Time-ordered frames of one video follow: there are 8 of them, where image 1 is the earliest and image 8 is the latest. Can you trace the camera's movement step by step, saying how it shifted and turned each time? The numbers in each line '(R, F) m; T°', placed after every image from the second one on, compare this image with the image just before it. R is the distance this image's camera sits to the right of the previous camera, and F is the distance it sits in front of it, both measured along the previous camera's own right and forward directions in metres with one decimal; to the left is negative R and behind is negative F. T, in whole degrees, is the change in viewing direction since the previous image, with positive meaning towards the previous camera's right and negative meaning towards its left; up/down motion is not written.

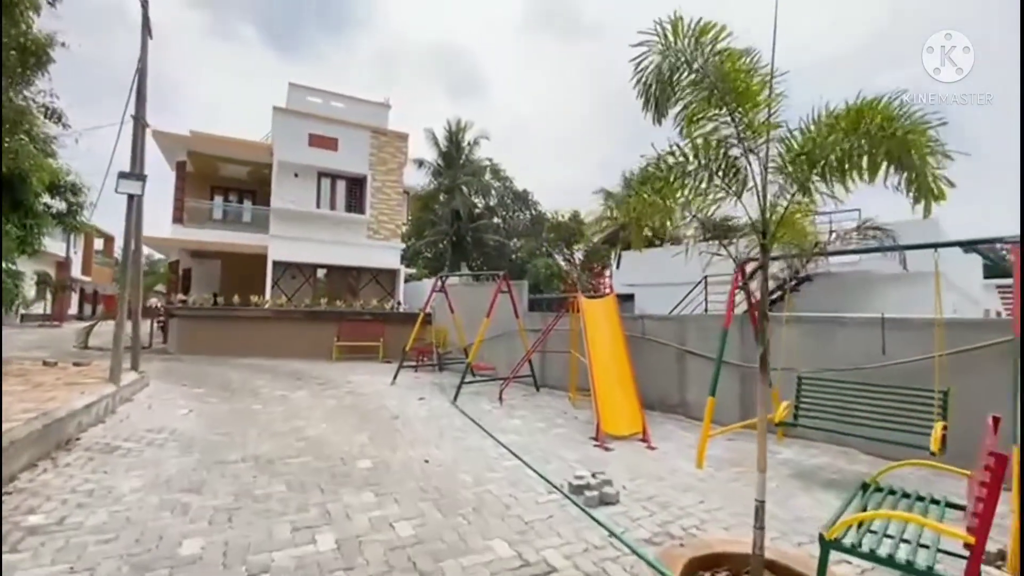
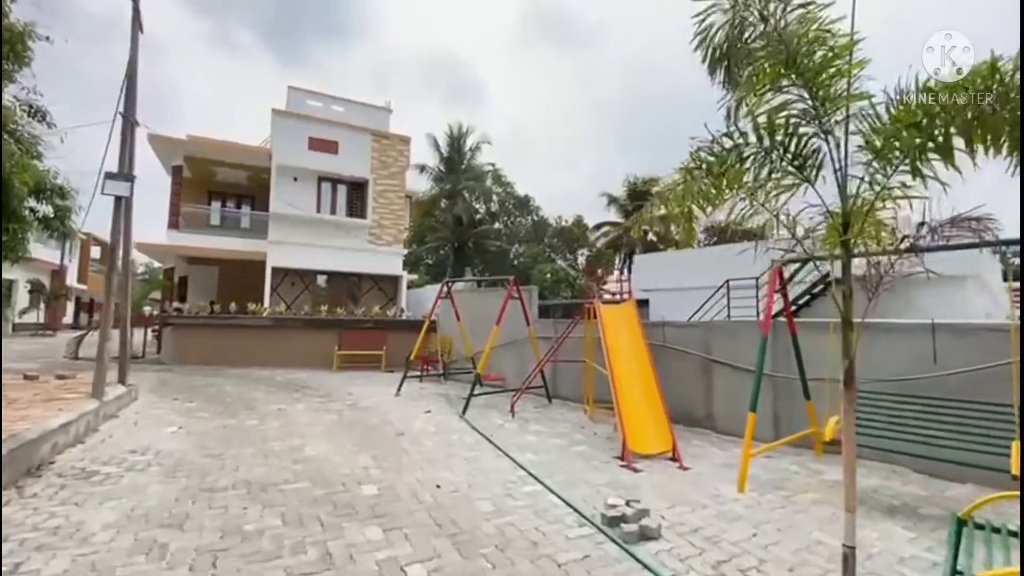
(-0.2, +0.5) m; 0°
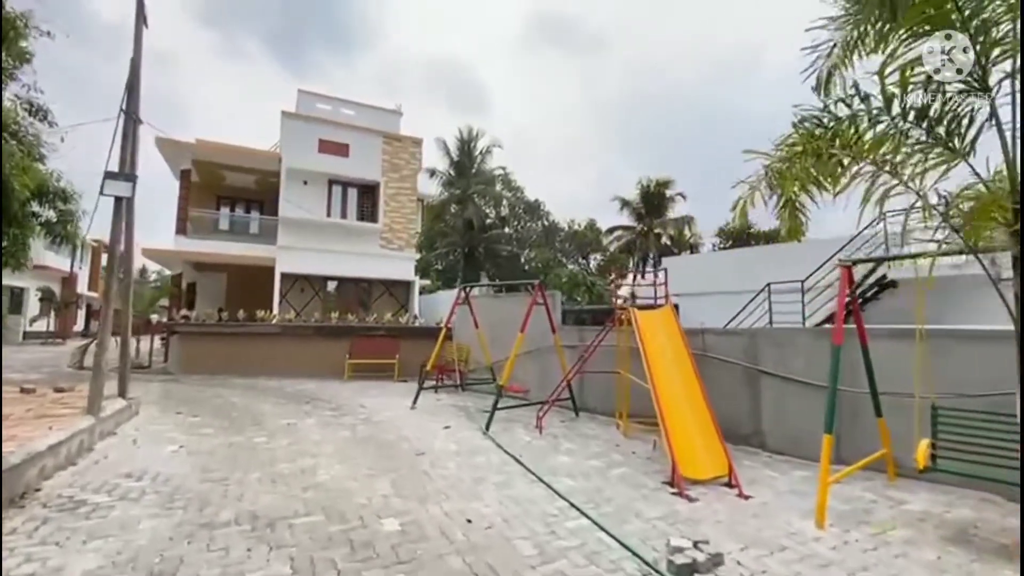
(-0.3, +0.5) m; -1°
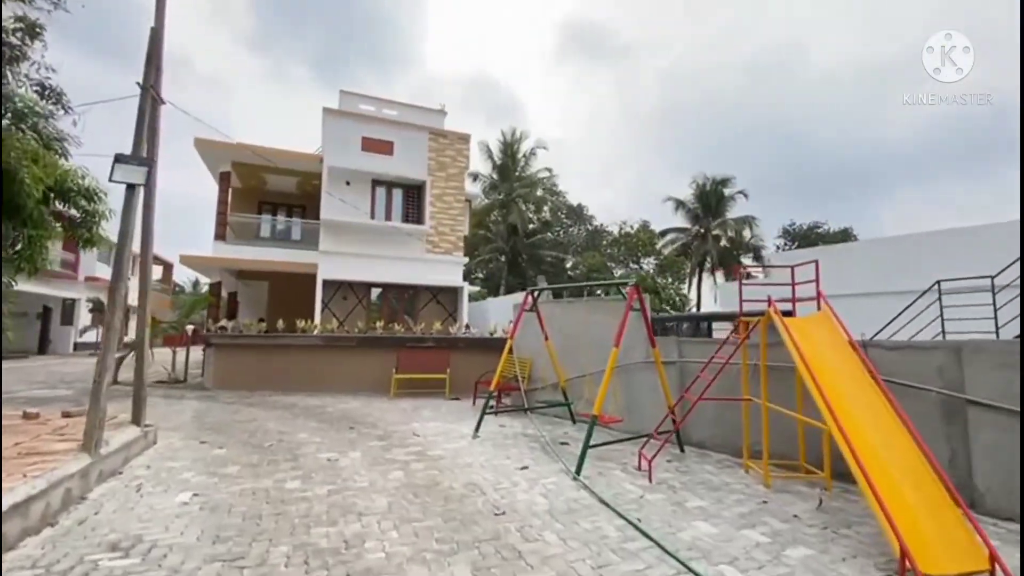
(-0.6, +1.4) m; -4°
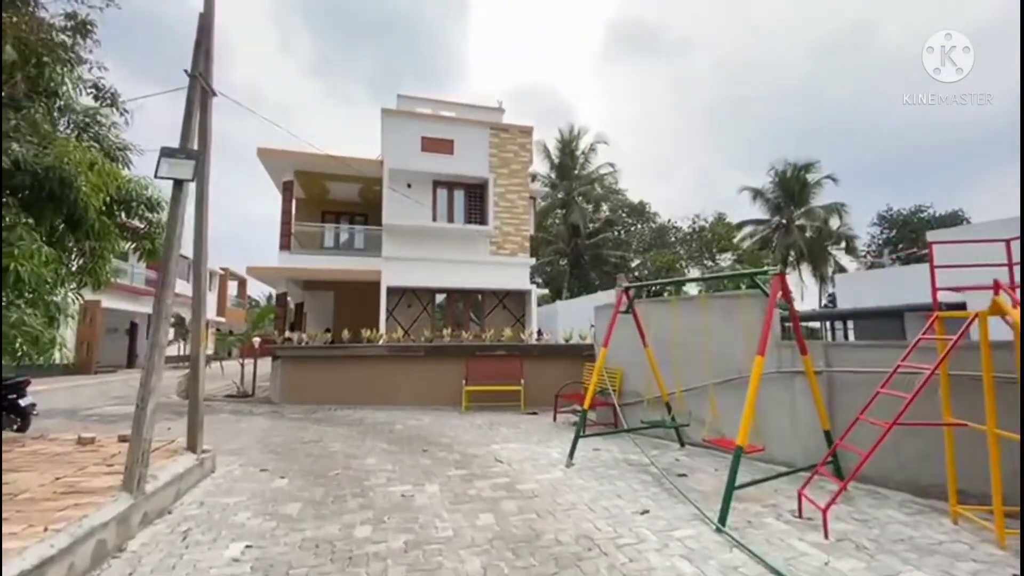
(-0.5, +1.0) m; -7°
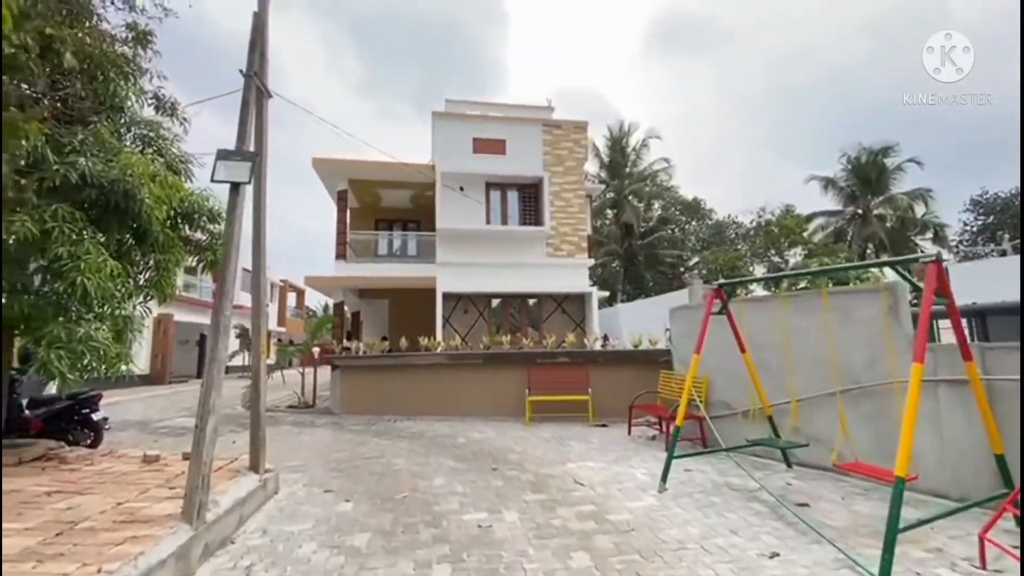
(-0.3, +0.6) m; -6°
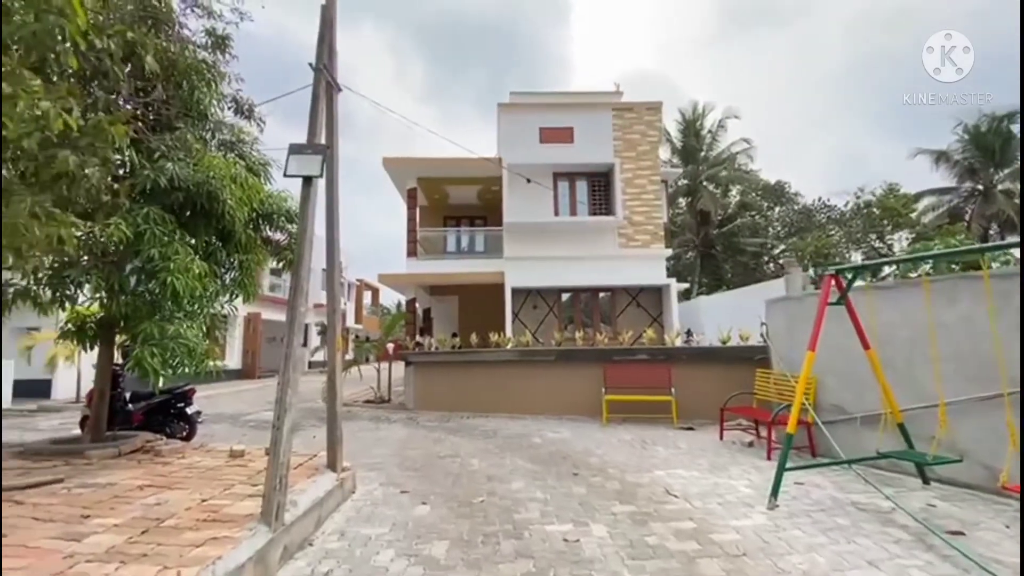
(-0.1, +0.4) m; -8°
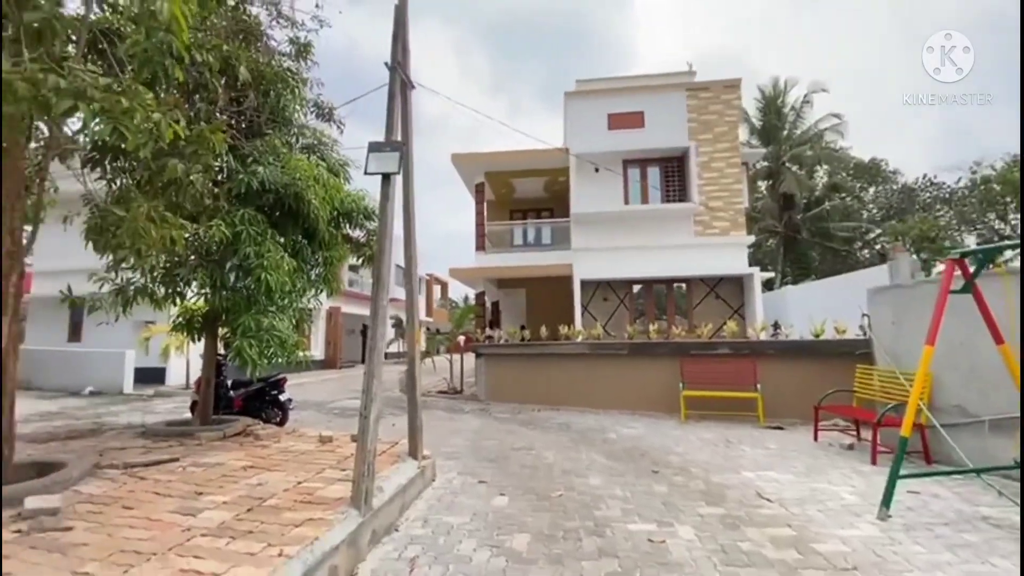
(-0.1, +0.1) m; -8°
